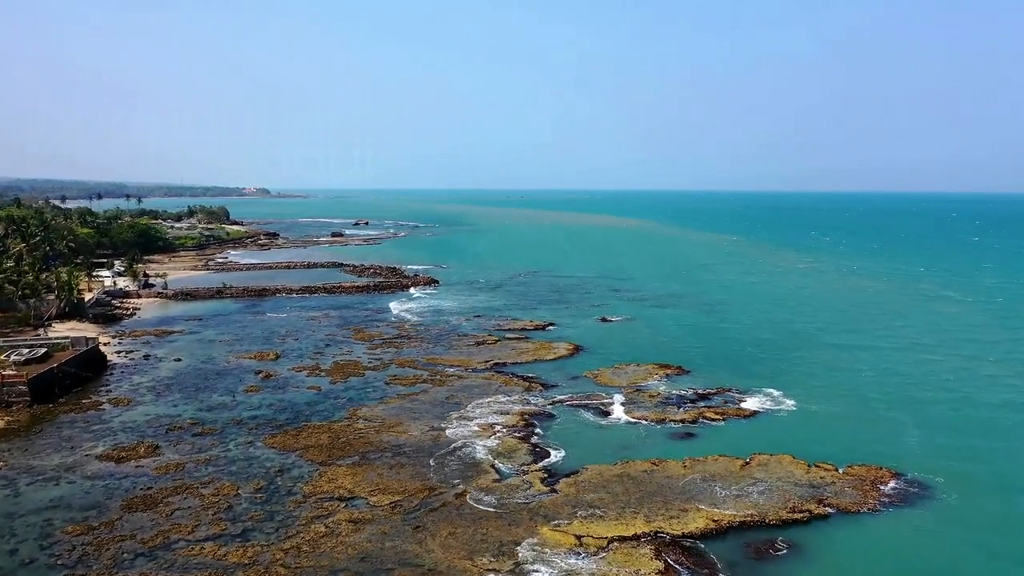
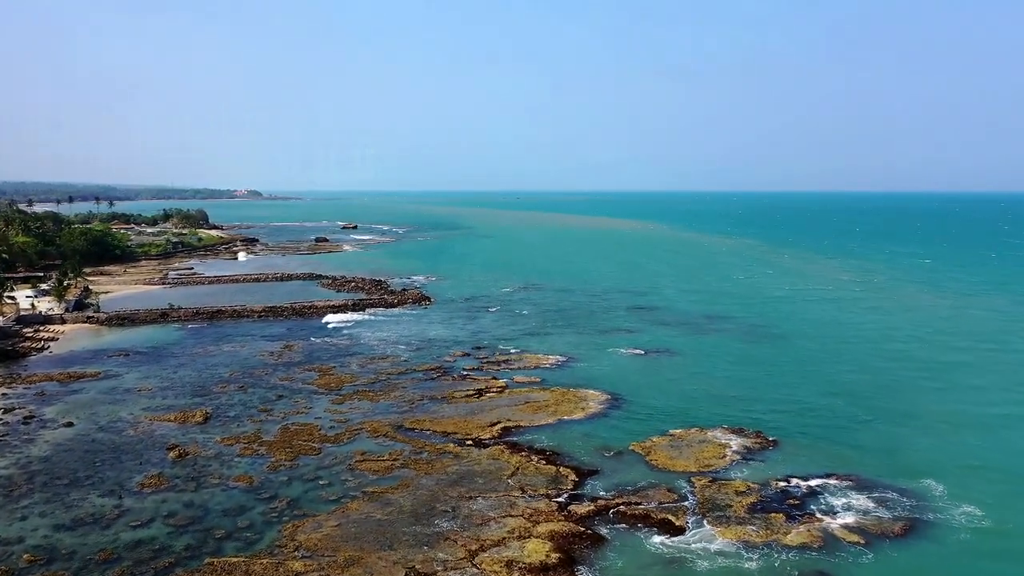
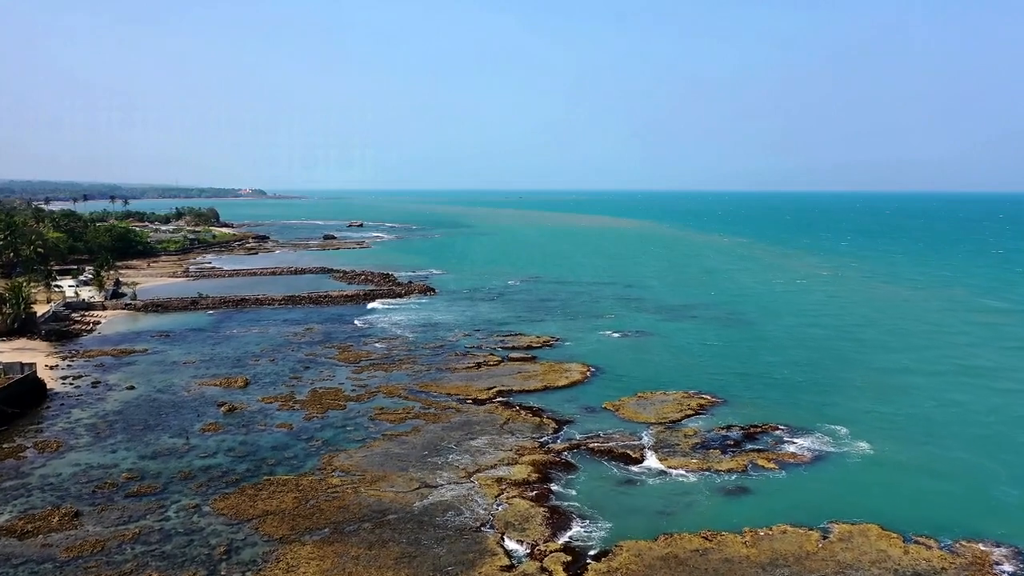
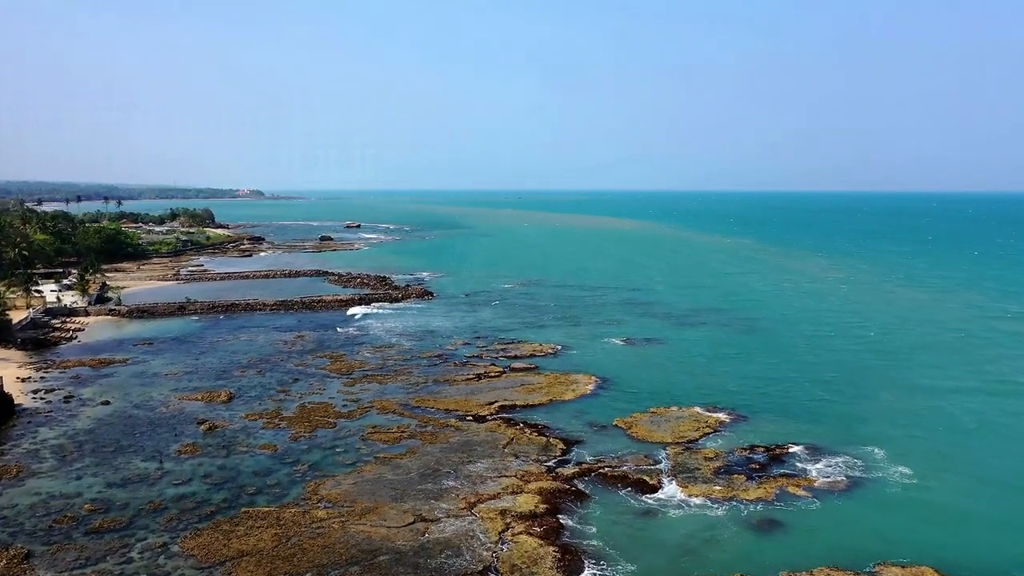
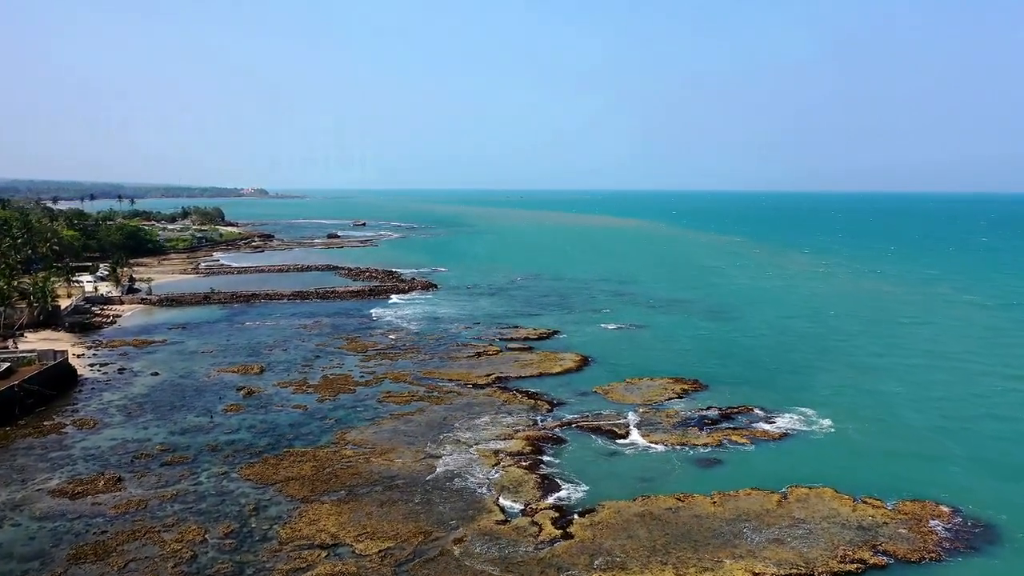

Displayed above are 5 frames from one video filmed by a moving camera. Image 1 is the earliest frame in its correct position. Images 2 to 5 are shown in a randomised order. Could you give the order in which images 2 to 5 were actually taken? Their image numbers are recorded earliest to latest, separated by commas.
5, 3, 4, 2
